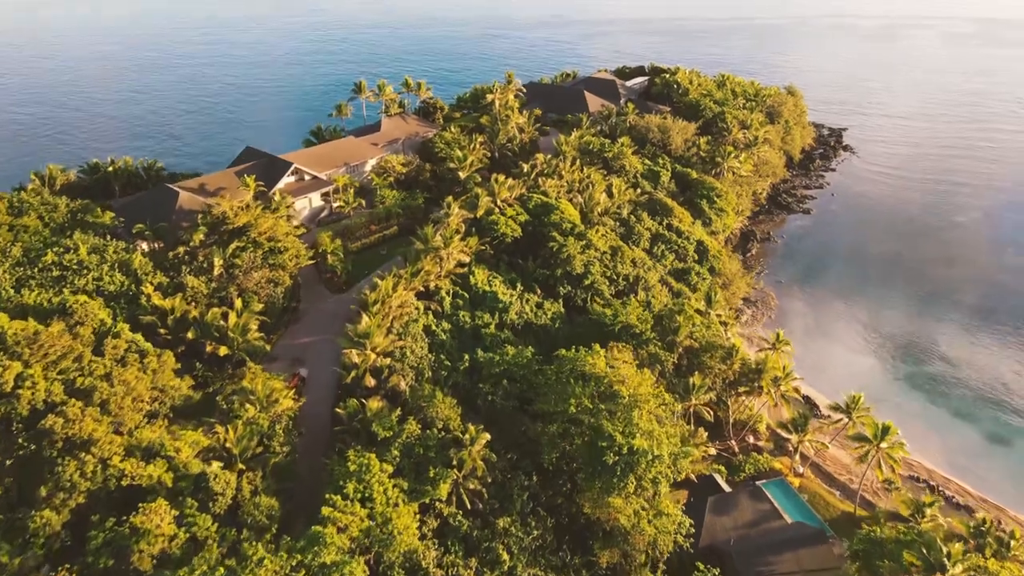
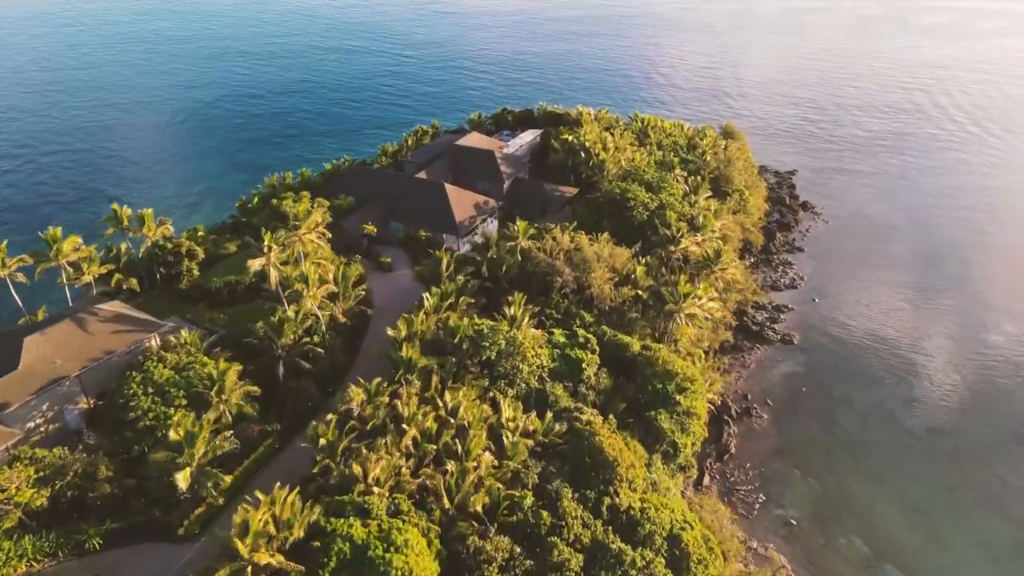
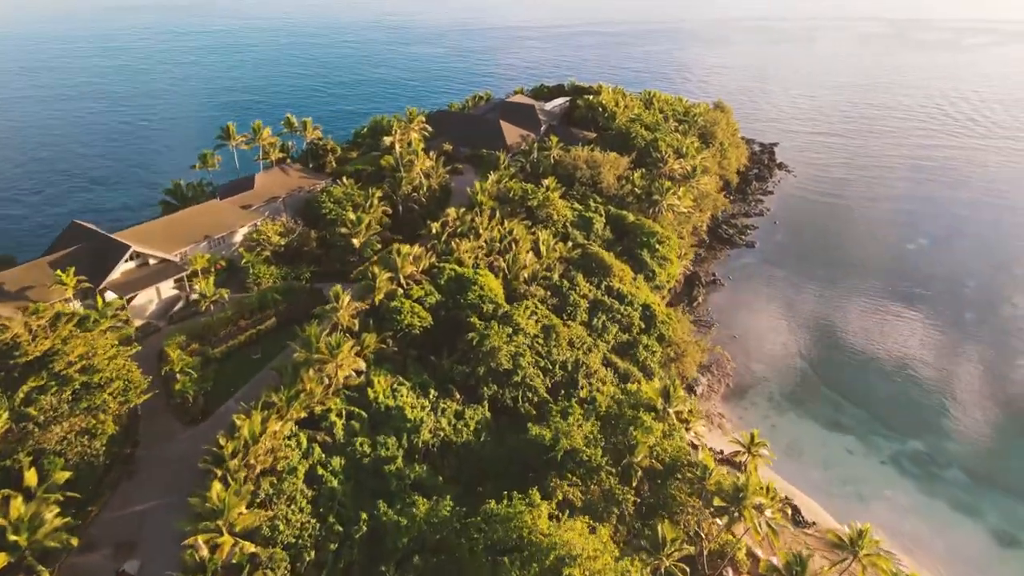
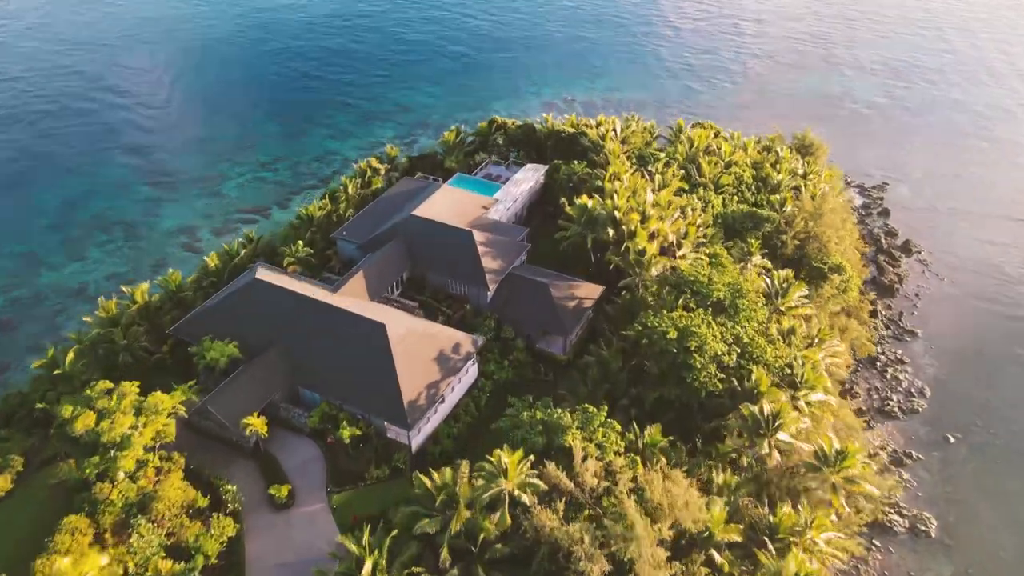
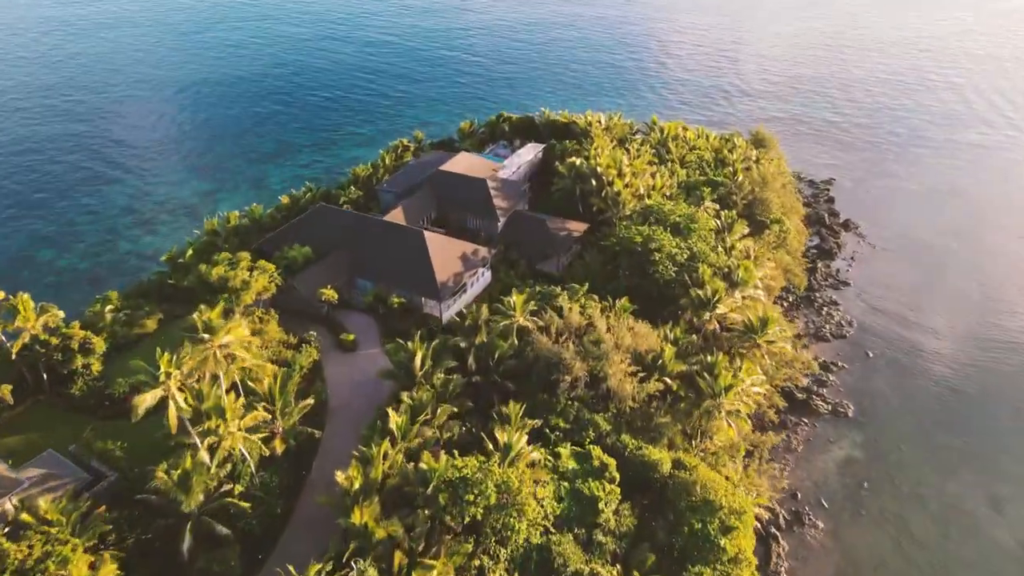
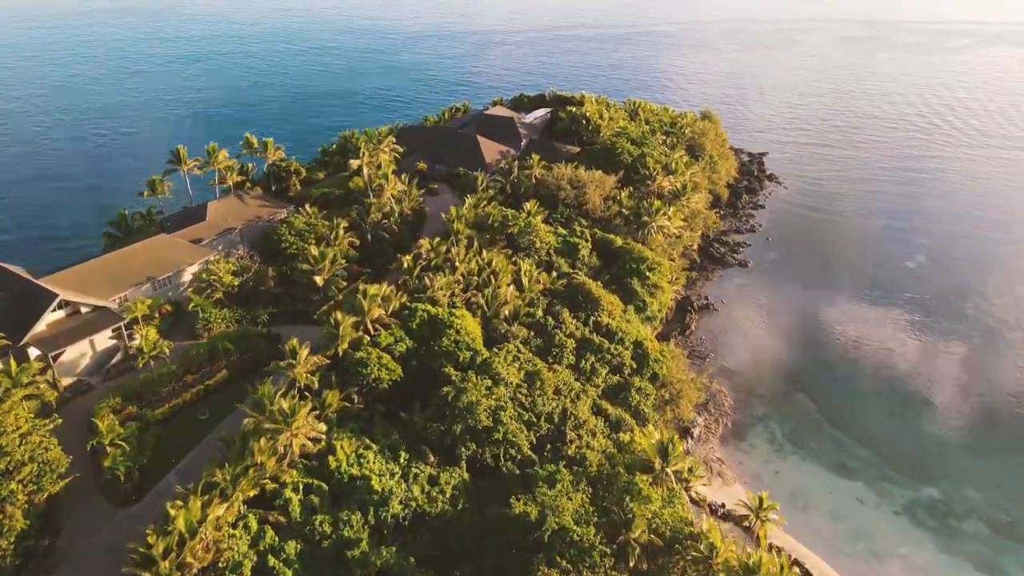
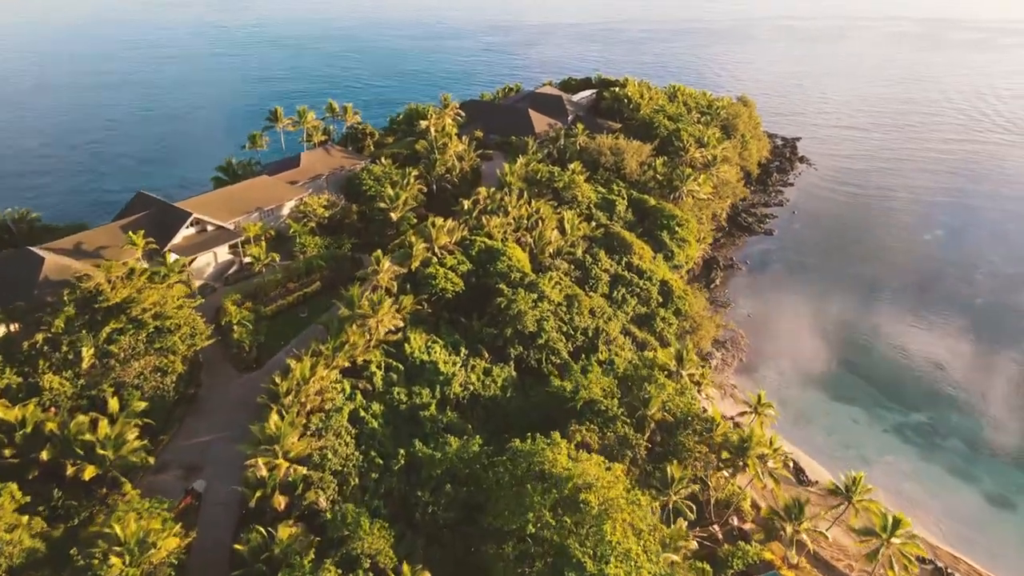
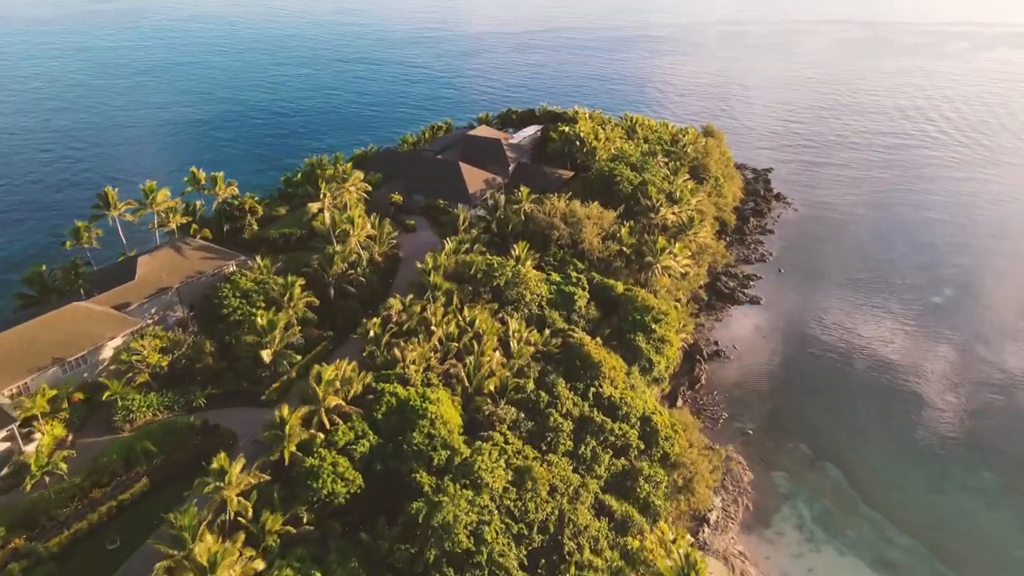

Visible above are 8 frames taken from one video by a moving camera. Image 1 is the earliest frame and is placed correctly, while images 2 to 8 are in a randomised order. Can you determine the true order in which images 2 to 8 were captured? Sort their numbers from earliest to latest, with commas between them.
7, 3, 6, 8, 2, 5, 4
